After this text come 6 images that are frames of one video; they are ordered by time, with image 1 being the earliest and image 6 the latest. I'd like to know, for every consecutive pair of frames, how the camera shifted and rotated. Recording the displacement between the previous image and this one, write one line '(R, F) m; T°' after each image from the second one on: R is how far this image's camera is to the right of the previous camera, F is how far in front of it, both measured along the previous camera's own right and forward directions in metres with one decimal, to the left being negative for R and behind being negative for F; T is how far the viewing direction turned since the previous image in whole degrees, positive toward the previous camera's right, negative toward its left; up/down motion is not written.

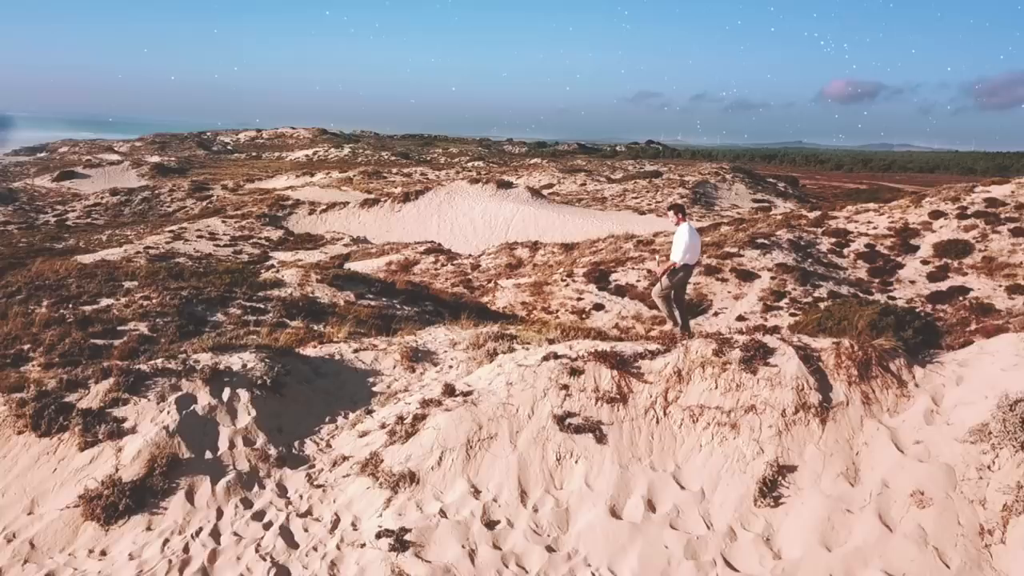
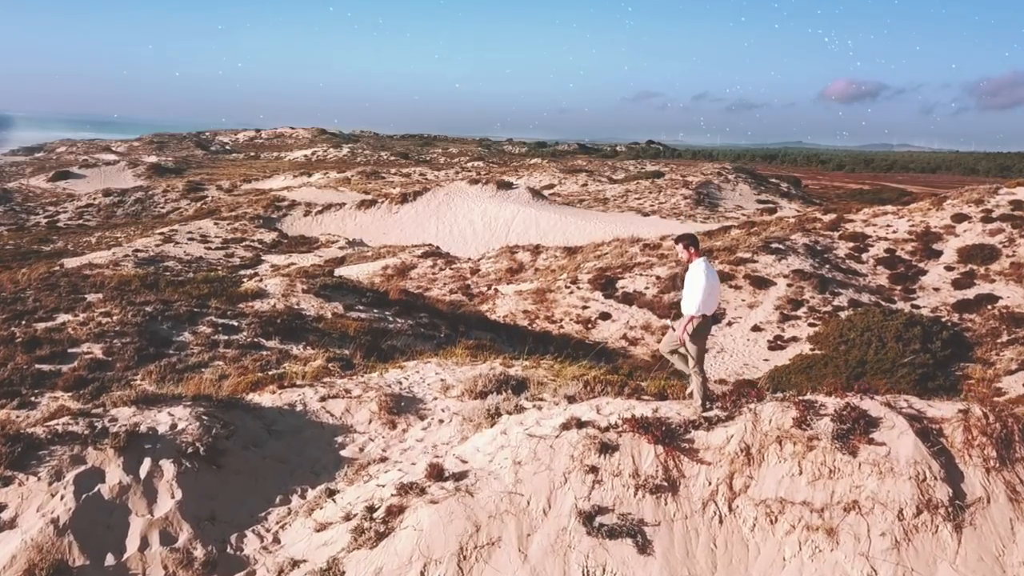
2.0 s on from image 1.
(-0.1, +1.4) m; 0°
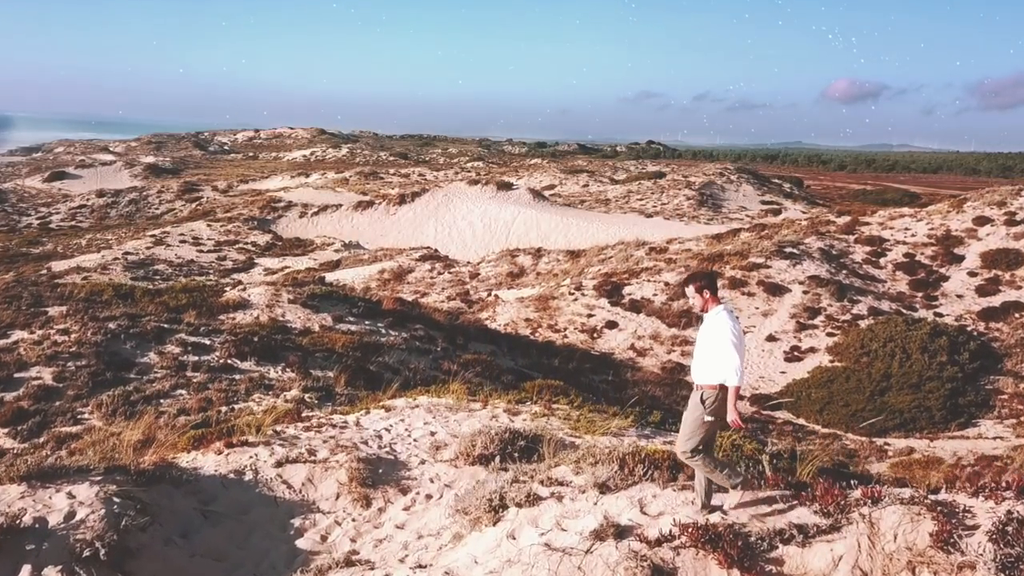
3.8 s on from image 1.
(-0.1, +1.2) m; 0°
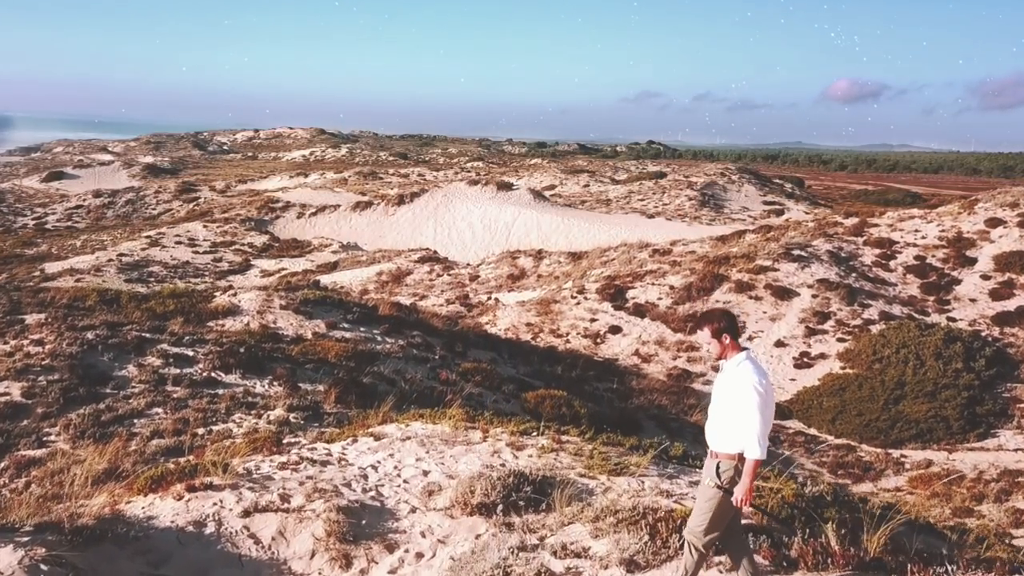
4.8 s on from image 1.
(0.0, +0.6) m; 0°
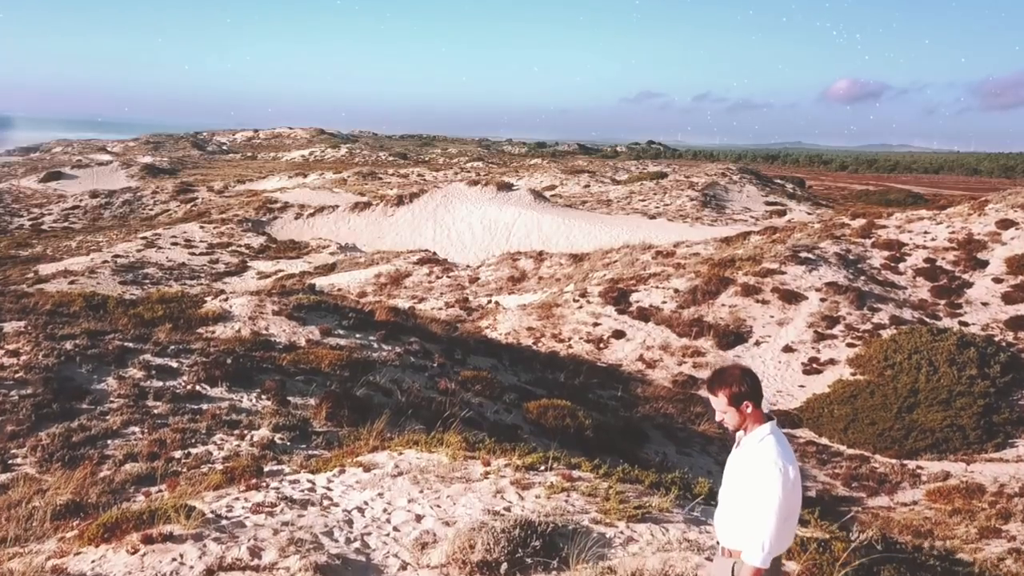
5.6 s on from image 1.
(0.0, +0.5) m; 0°
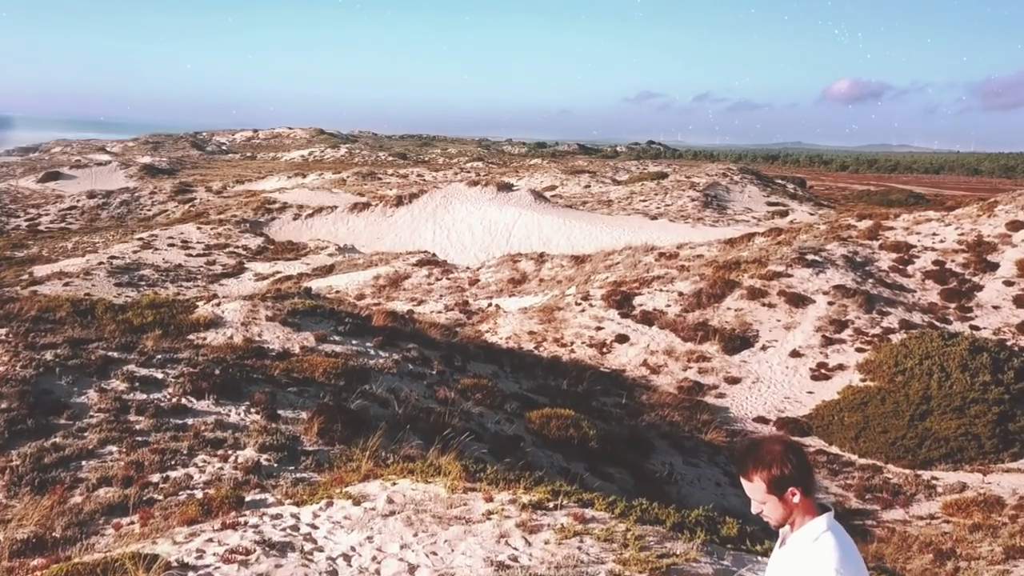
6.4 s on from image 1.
(0.0, +0.5) m; 0°
